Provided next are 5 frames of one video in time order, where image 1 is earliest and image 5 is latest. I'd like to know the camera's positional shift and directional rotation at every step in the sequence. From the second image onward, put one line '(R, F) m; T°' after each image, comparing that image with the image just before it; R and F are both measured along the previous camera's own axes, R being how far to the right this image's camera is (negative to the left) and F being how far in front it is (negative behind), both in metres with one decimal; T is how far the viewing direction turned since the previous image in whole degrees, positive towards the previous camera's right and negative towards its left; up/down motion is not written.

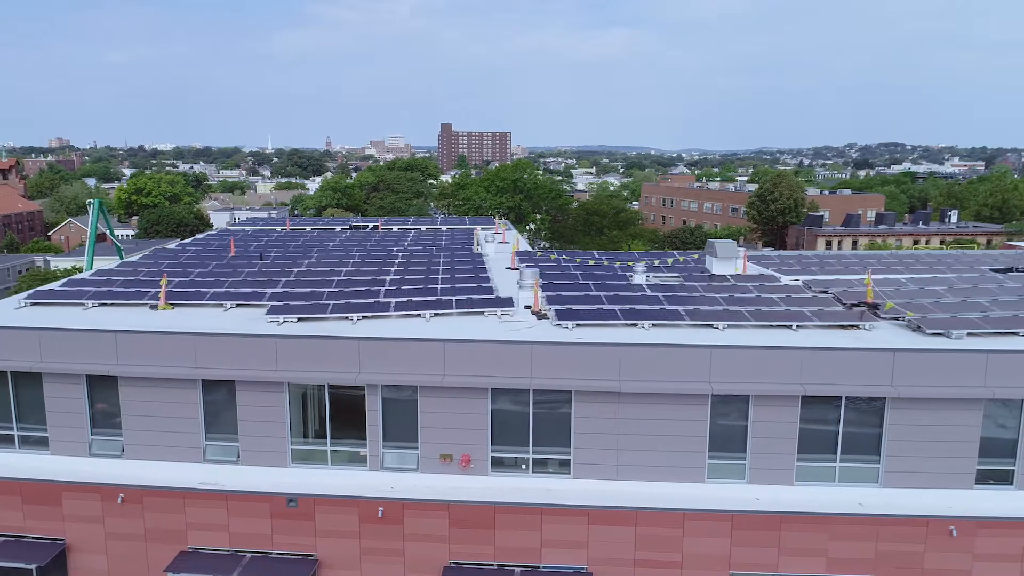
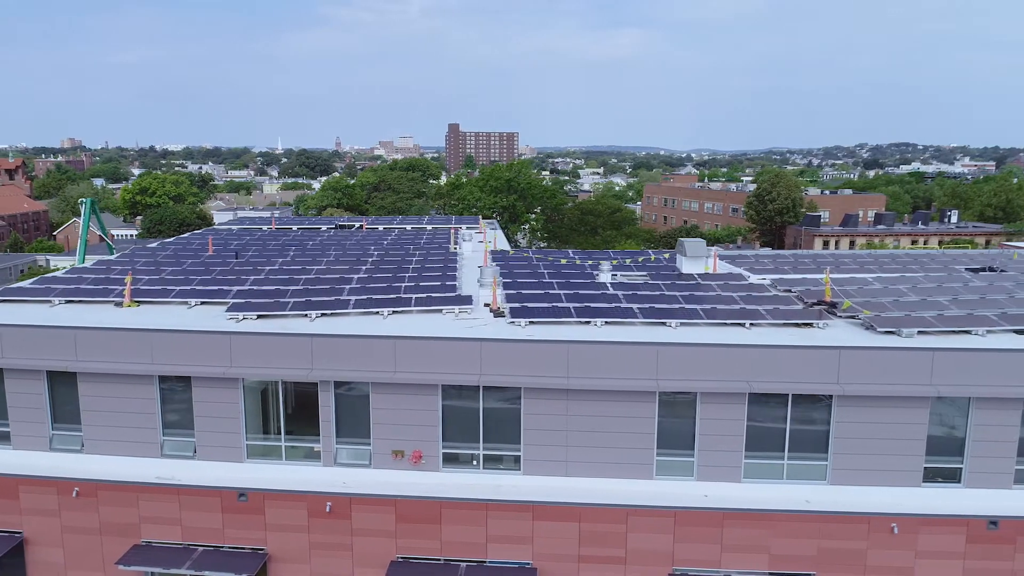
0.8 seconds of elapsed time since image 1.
(+0.9, -0.1) m; -1°
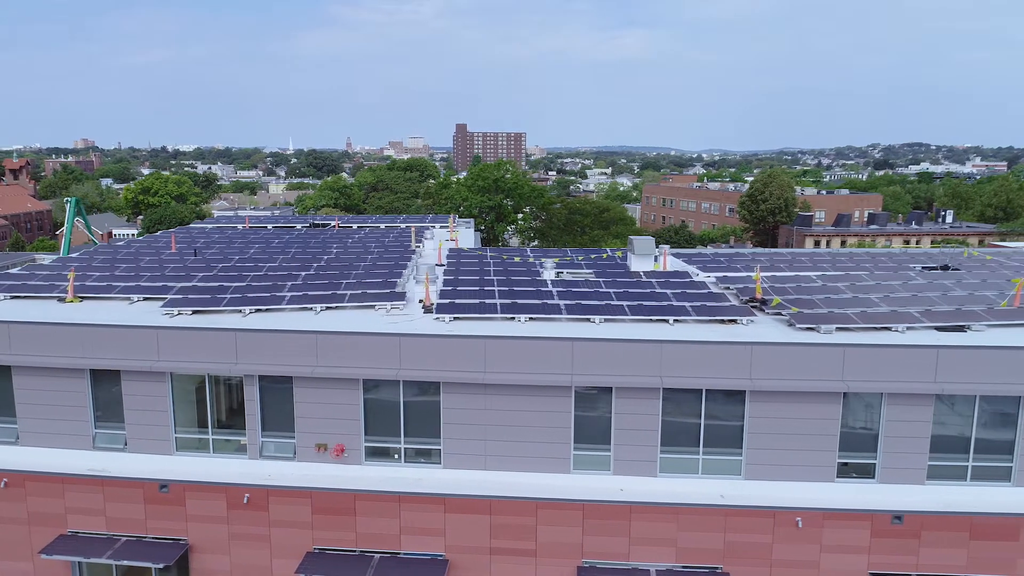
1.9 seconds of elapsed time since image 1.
(+1.5, -0.1) m; -1°
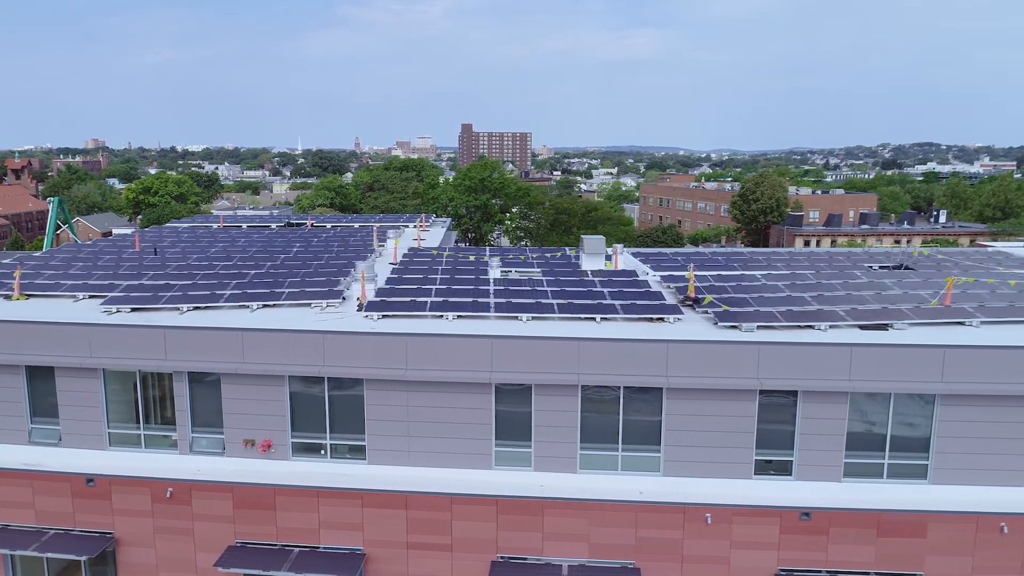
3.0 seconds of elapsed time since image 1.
(+1.4, -0.1) m; -1°
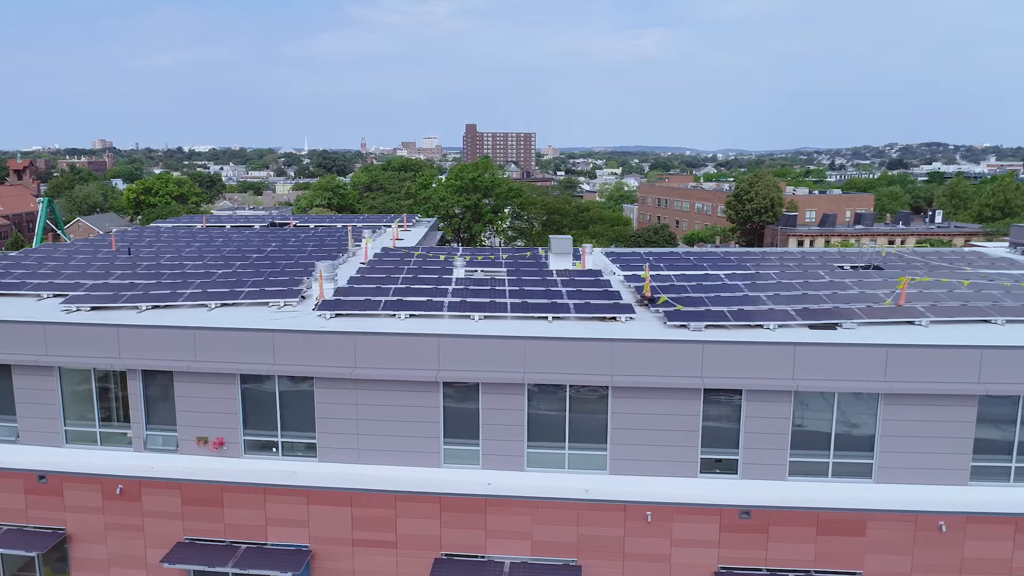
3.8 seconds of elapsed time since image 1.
(+0.9, -0.1) m; 0°
